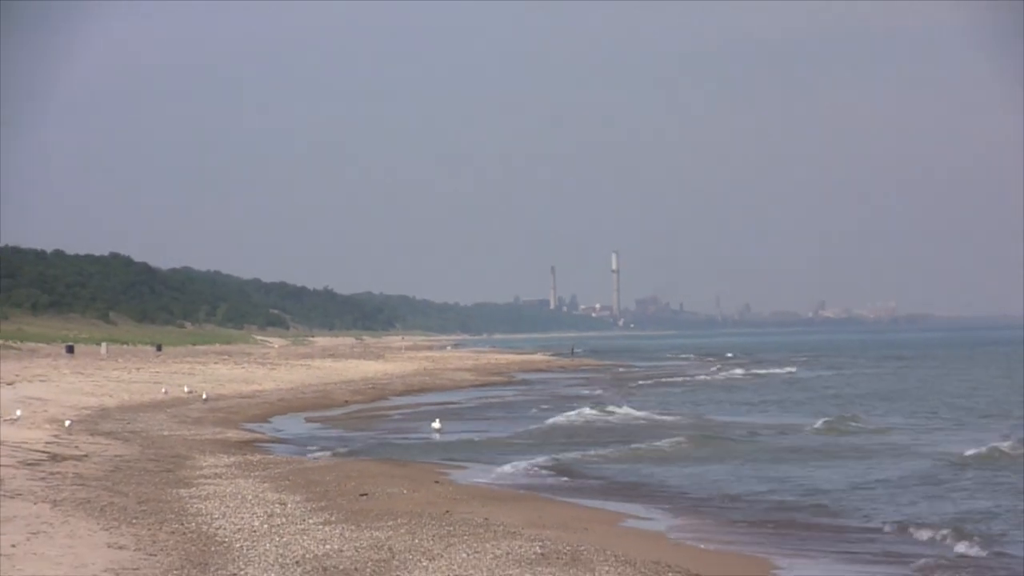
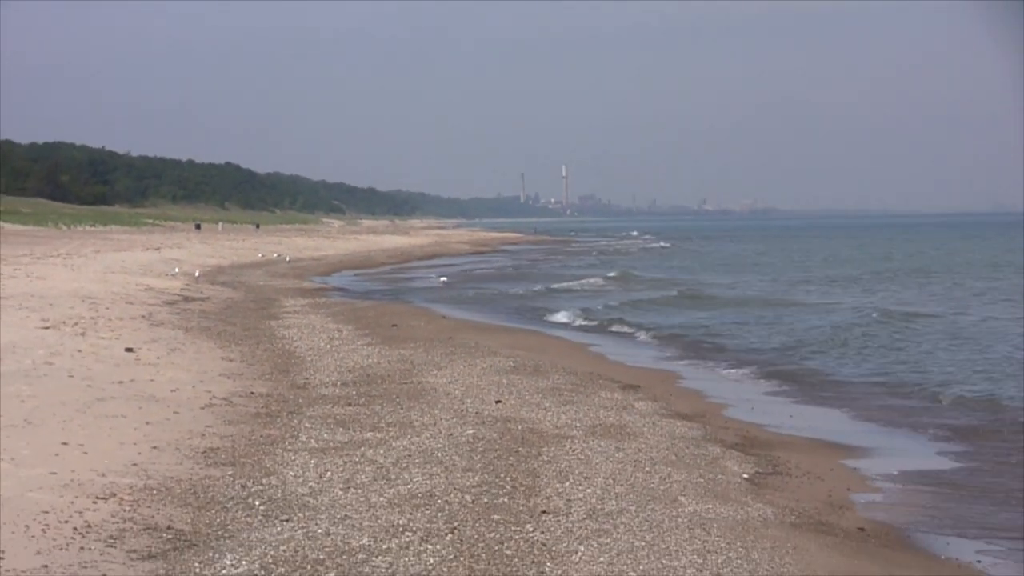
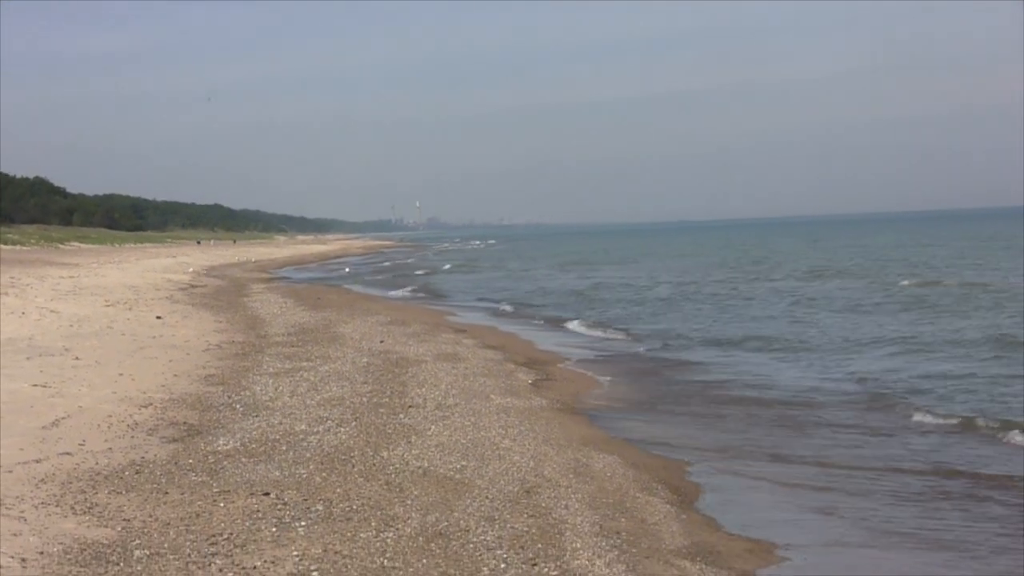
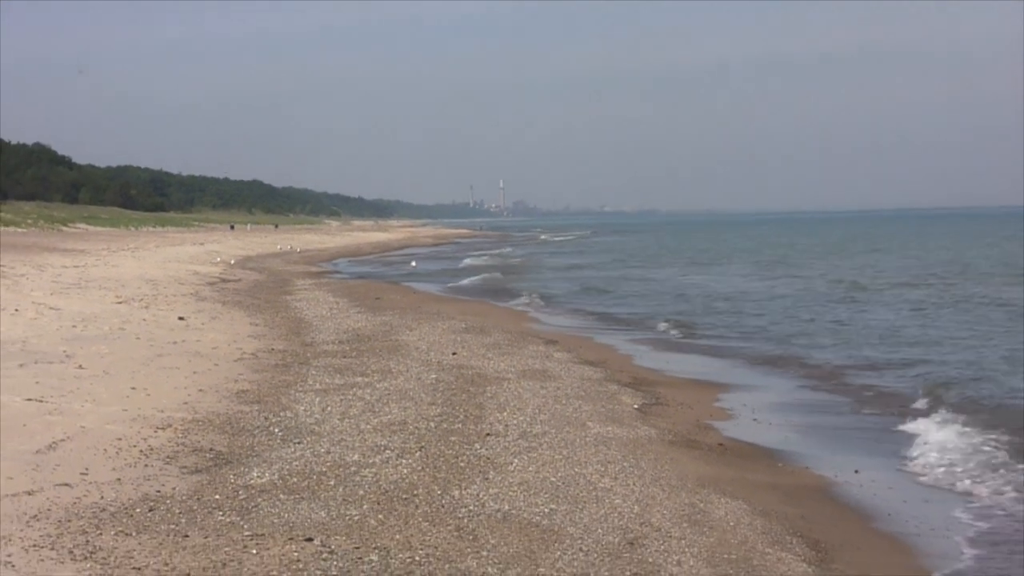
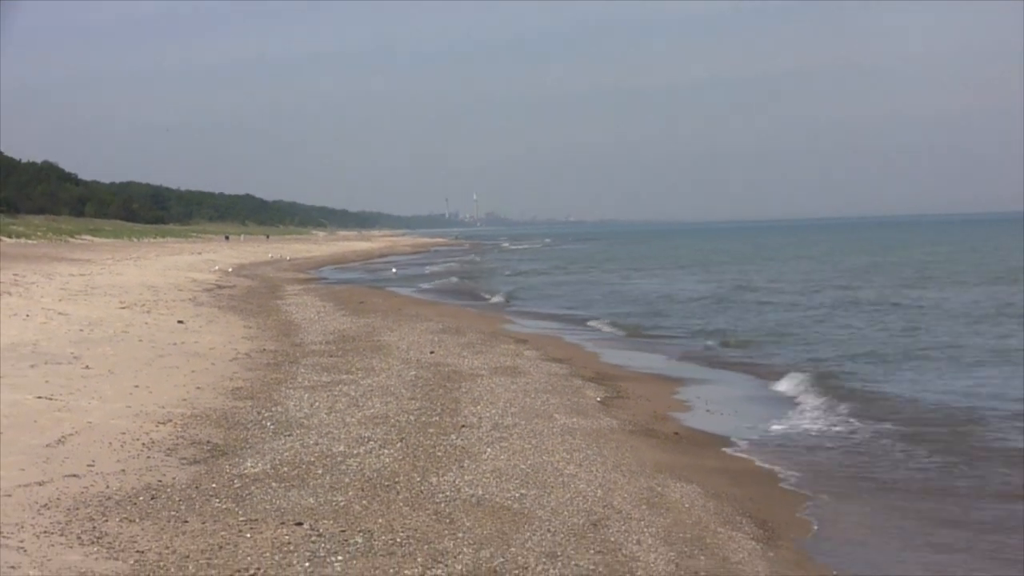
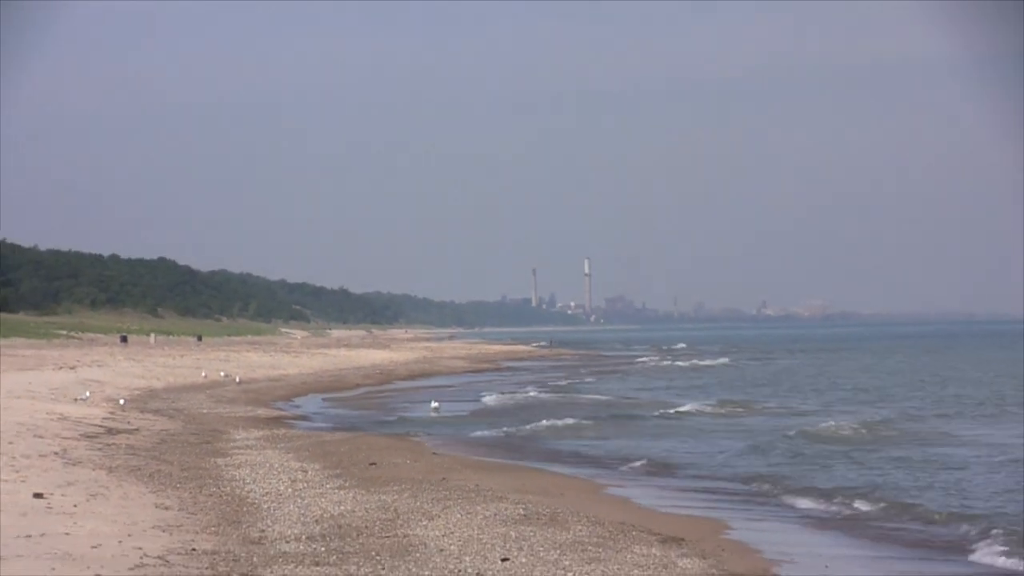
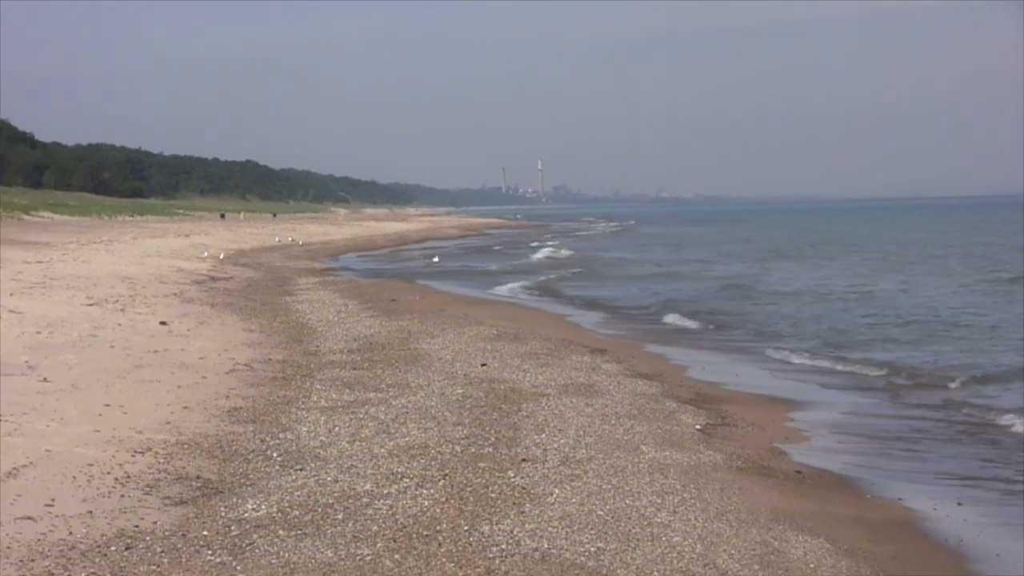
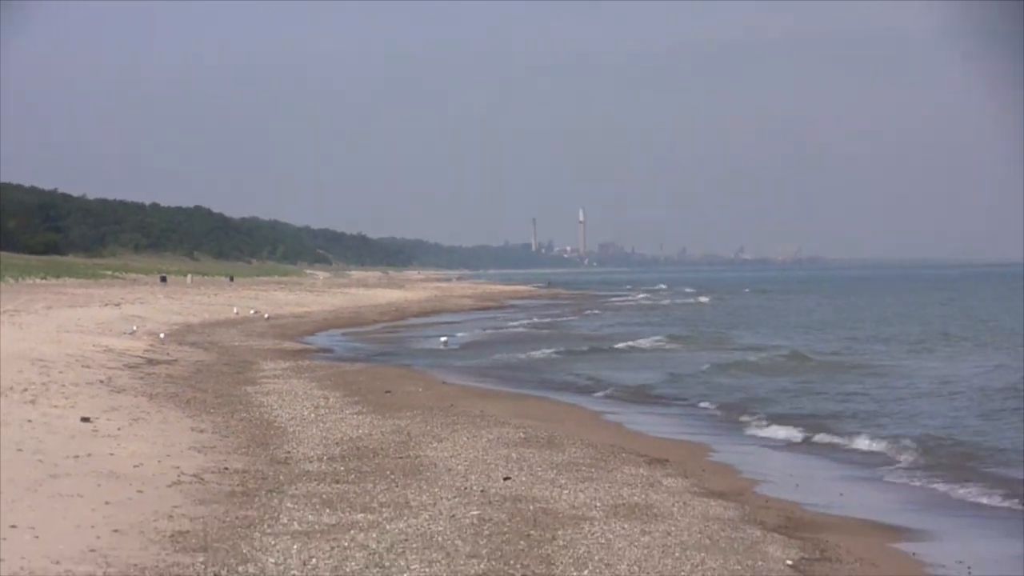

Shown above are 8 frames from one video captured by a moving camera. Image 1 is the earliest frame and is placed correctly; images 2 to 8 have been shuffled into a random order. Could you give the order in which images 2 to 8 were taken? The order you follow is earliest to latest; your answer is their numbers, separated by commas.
6, 8, 2, 7, 4, 5, 3
